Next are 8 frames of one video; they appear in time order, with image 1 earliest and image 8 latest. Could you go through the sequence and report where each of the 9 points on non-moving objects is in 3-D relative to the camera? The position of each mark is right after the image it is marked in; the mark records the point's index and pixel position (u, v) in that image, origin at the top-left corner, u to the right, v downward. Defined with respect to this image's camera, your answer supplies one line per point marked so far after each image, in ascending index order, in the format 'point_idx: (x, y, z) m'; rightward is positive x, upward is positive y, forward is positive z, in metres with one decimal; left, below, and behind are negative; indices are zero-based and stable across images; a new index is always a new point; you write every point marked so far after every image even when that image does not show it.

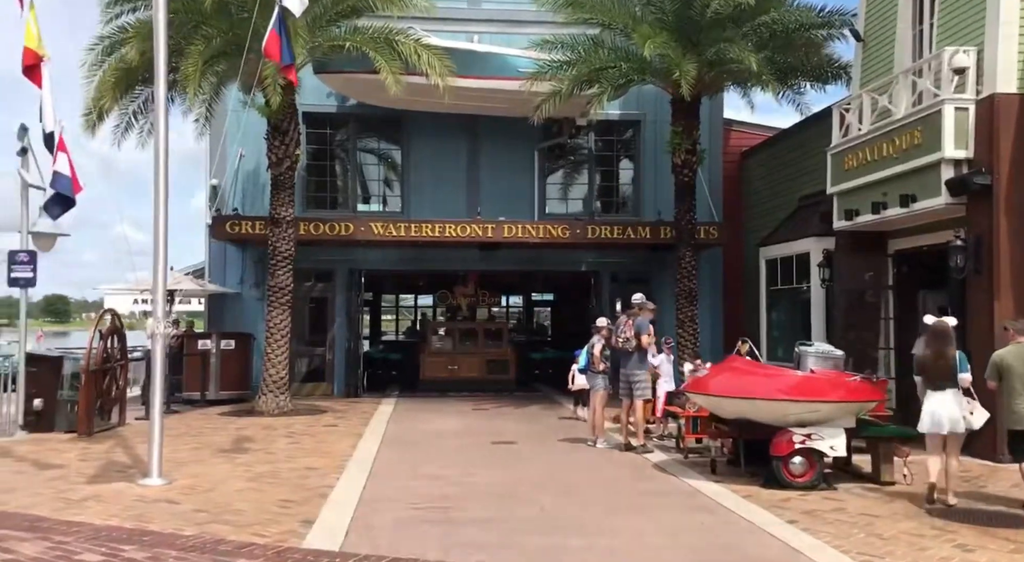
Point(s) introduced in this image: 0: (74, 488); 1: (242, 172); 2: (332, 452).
0: (-4.0, -1.9, +7.4) m
1: (-5.6, +2.3, +17.0) m
2: (-2.2, -2.0, +9.7) m
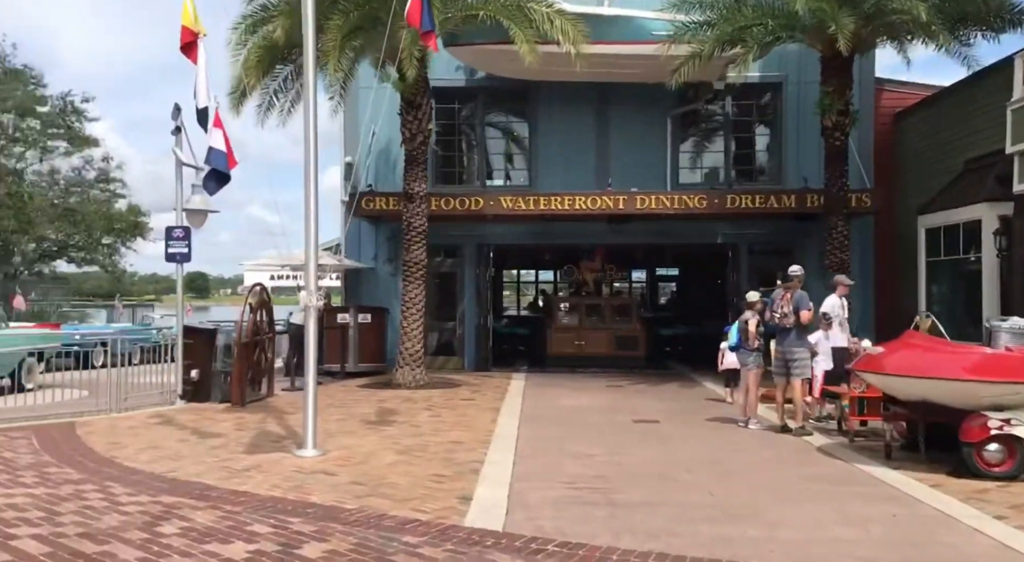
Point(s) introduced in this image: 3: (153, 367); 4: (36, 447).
0: (-2.6, -1.7, +7.6) m
1: (-2.9, +2.8, +17.2) m
2: (-0.4, -1.7, +9.6) m
3: (-5.1, -1.2, +11.3) m
4: (-4.8, -1.7, +8.3) m
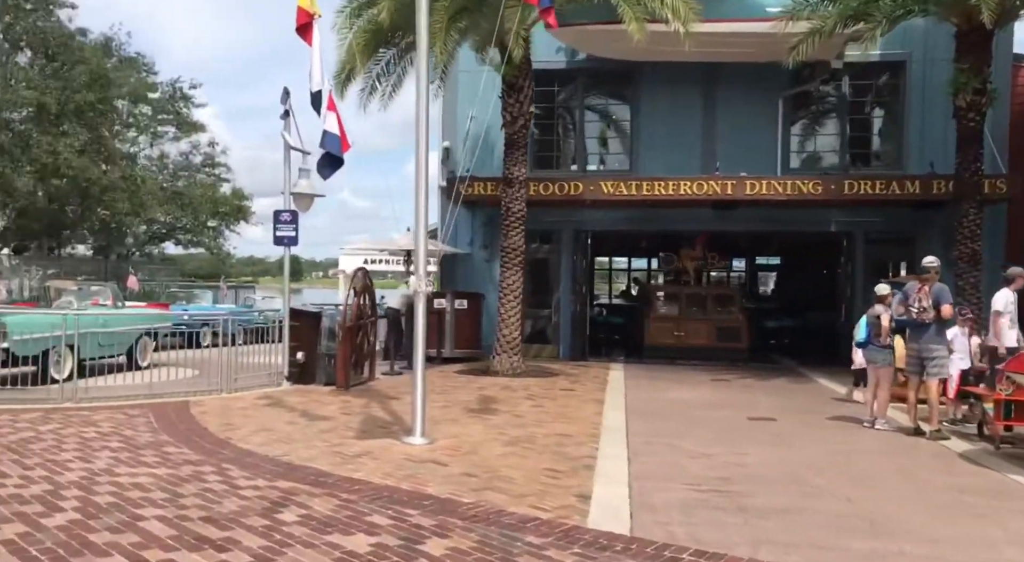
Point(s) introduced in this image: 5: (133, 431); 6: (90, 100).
0: (-1.5, -1.5, +7.6) m
1: (-0.8, +3.1, +17.0) m
2: (+0.8, -1.6, +9.4) m
3: (-3.6, -0.9, +11.4) m
4: (-3.7, -1.5, +8.4) m
5: (-3.7, -1.5, +8.1) m
6: (-9.8, +4.2, +18.9) m
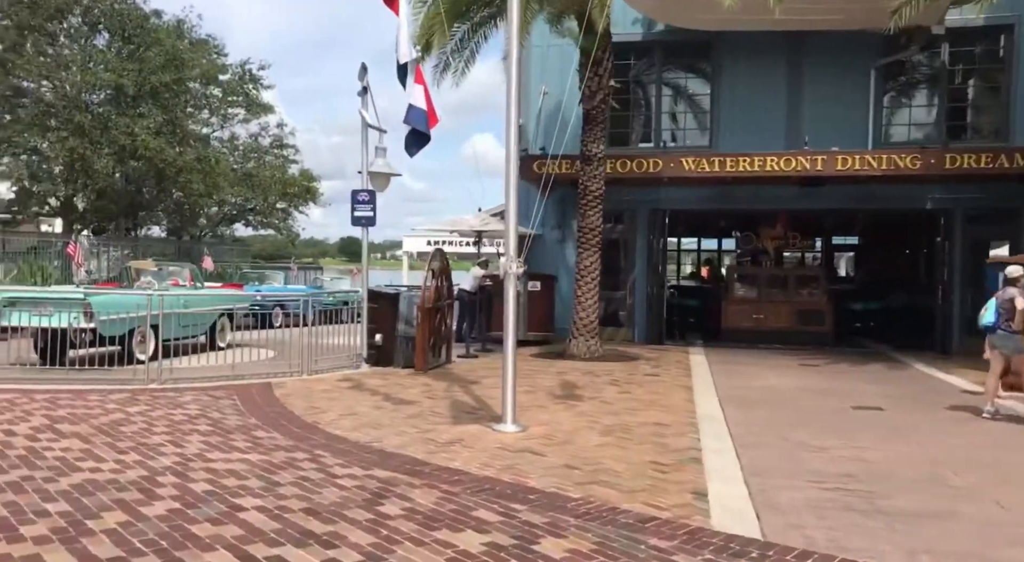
0: (-0.7, -1.3, +7.3) m
1: (+0.7, +3.5, +16.6) m
2: (+1.8, -1.4, +8.9) m
3: (-2.5, -0.6, +11.3) m
4: (-2.8, -1.3, +8.3) m
5: (-2.8, -1.3, +8.0) m
6: (-8.2, +4.7, +19.1) m
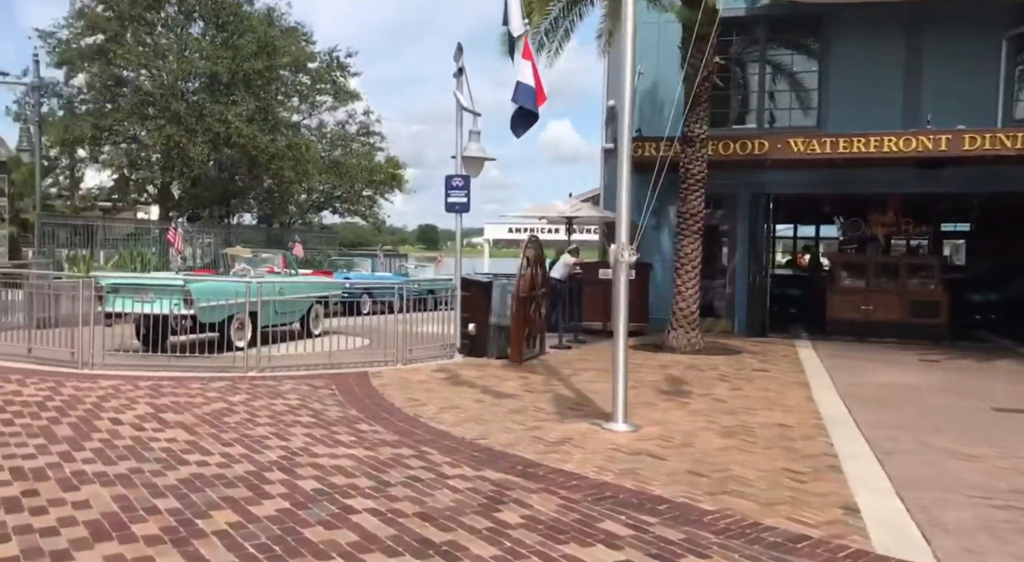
0: (+0.3, -1.2, +6.9) m
1: (+2.5, +3.8, +16.0) m
2: (+2.9, -1.3, +8.3) m
3: (-1.2, -0.5, +11.1) m
4: (-1.7, -1.2, +8.2) m
5: (-1.8, -1.2, +7.8) m
6: (-6.1, +5.0, +19.2) m
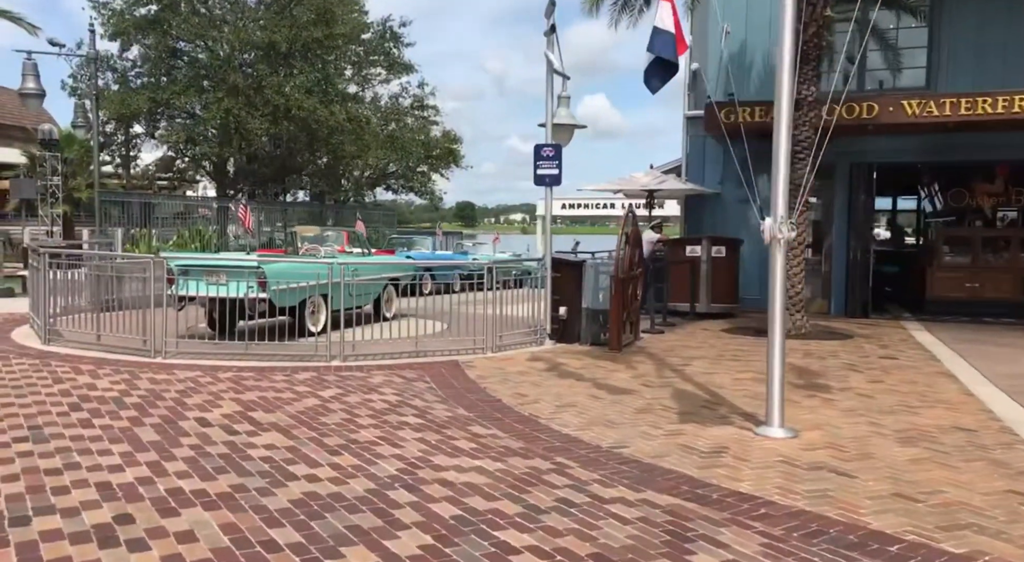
0: (+1.3, -1.1, +6.0) m
1: (+3.9, +4.2, +14.8) m
2: (+3.9, -1.1, +7.3) m
3: (+0.1, -0.2, +10.2) m
4: (-0.6, -1.0, +7.3) m
5: (-0.8, -1.1, +7.0) m
6: (-4.5, +5.5, +18.4) m
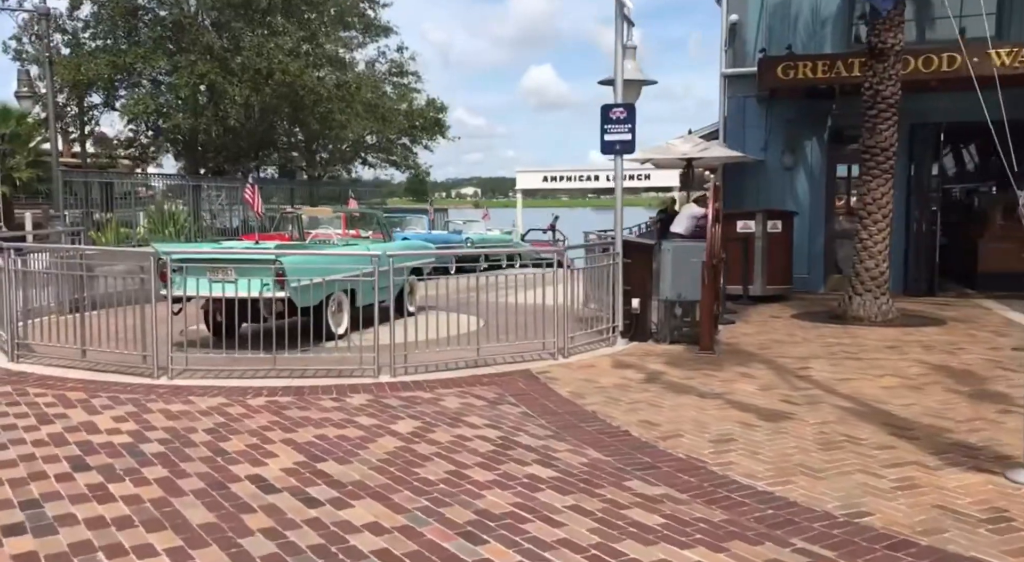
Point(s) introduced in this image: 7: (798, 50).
0: (+2.3, -1.1, +4.6) m
1: (+4.3, +4.5, +13.3) m
2: (+4.9, -1.0, +6.0) m
3: (+0.8, -0.1, +8.7) m
4: (+0.3, -1.0, +5.8) m
5: (+0.2, -1.1, +5.4) m
6: (-4.3, +5.8, +16.4) m
7: (+4.8, +3.8, +13.6) m
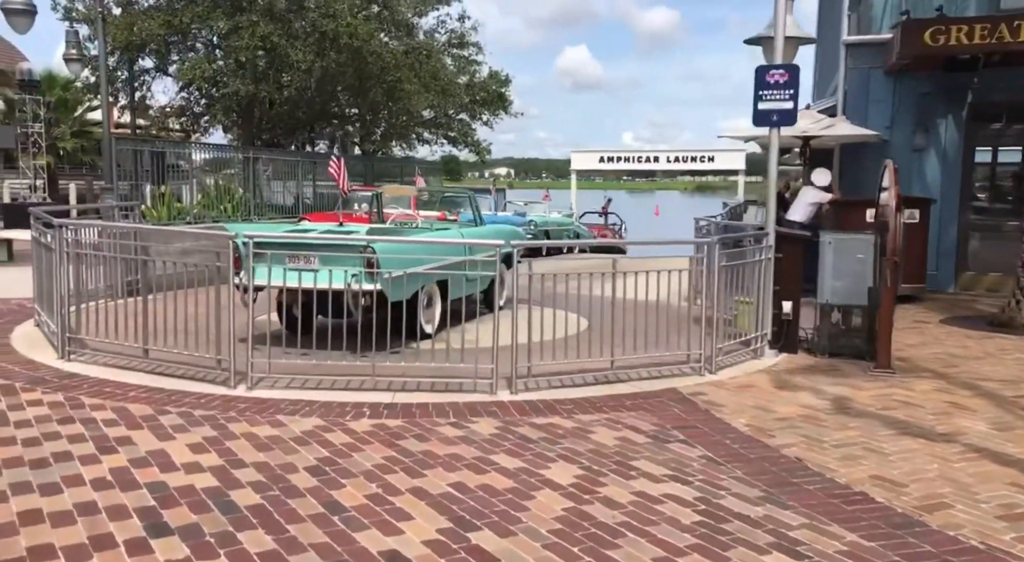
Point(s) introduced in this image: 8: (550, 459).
0: (+3.3, -1.3, +3.1) m
1: (+5.8, +4.6, +11.6) m
2: (+5.9, -1.1, +4.4) m
3: (+2.0, -0.1, +7.2) m
4: (+1.4, -1.1, +4.4) m
5: (+1.3, -1.1, +4.0) m
6: (-2.7, +6.1, +15.0) m
7: (+6.2, +3.9, +11.8) m
8: (+0.2, -1.0, +4.8) m
